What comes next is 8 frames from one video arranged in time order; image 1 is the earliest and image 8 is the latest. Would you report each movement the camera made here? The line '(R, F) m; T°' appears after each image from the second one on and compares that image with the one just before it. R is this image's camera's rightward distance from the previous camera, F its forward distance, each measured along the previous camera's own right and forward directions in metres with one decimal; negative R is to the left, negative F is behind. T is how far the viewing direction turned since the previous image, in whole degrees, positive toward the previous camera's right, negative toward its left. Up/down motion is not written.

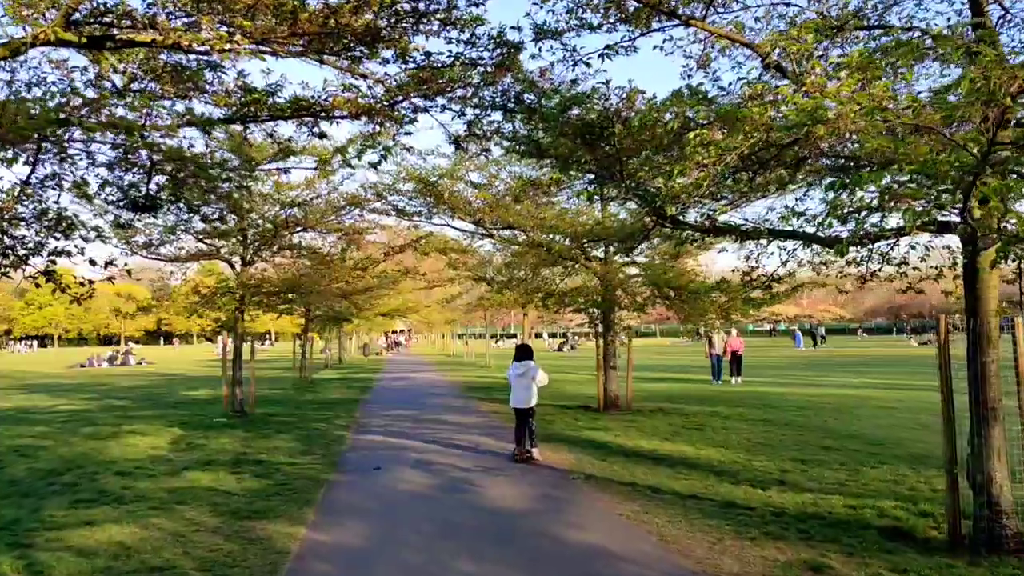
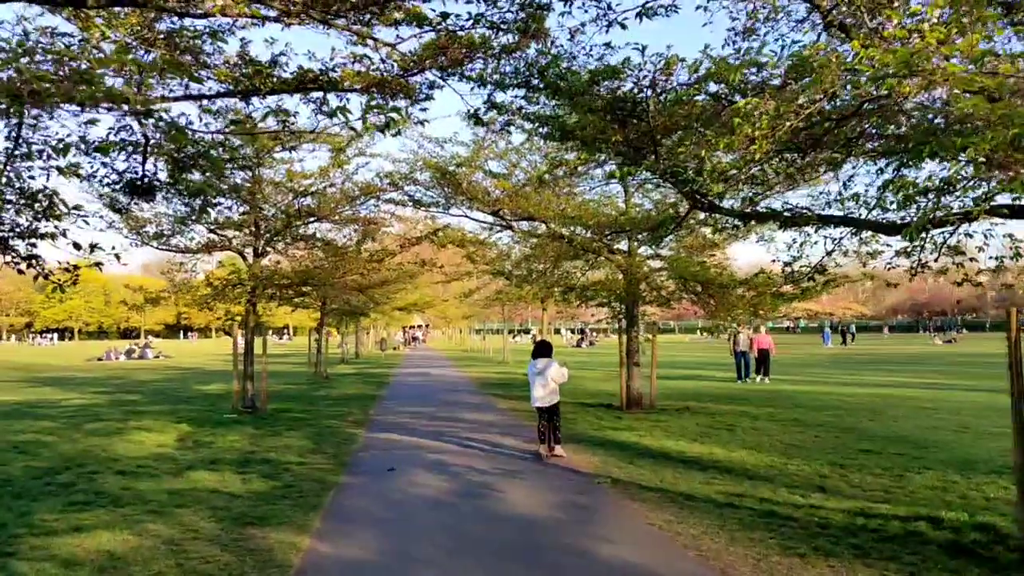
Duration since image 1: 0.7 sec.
(0.0, +0.5) m; -1°
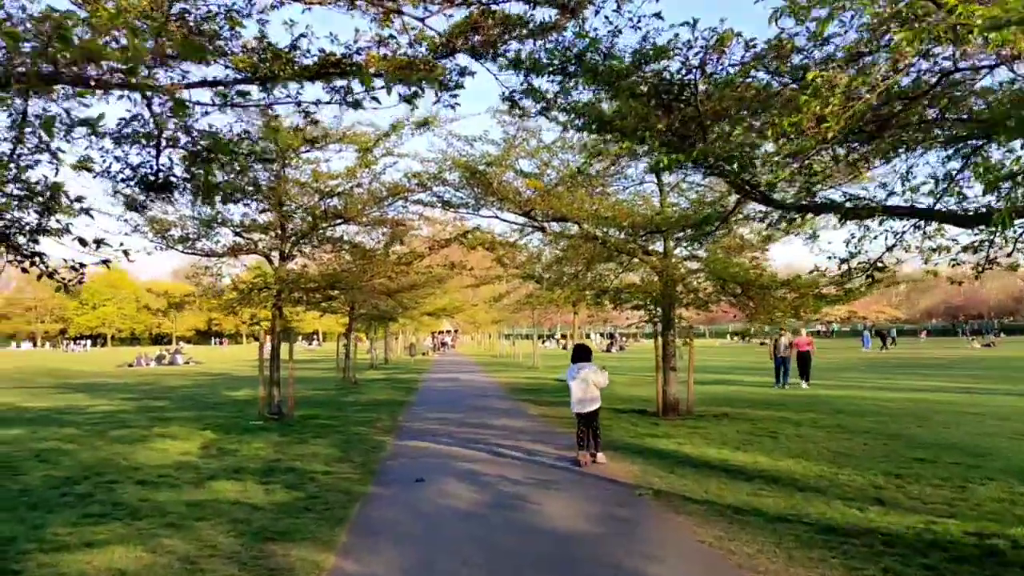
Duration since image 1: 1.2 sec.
(-0.1, +0.4) m; -2°
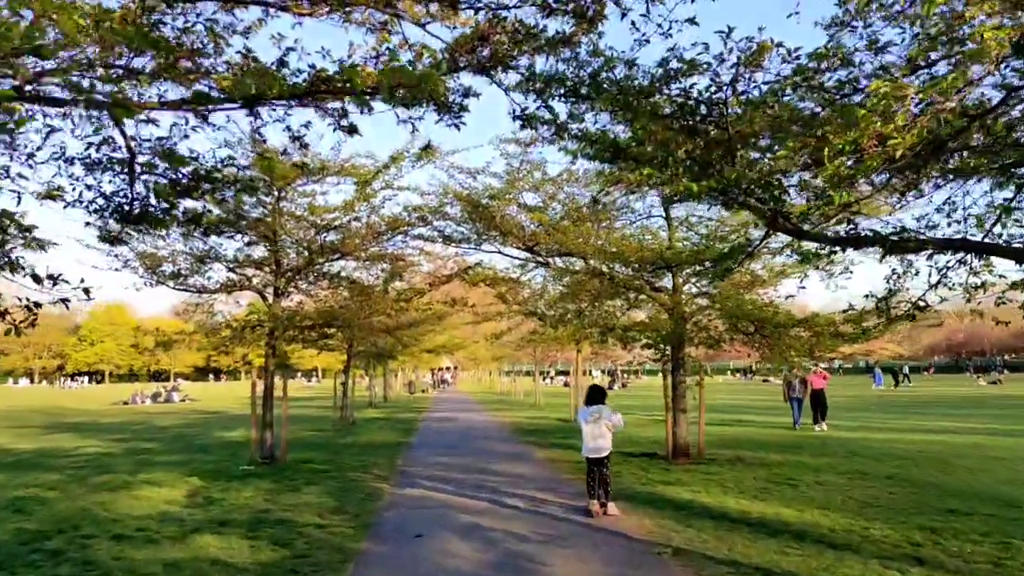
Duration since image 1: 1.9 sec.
(-0.1, +0.6) m; 0°
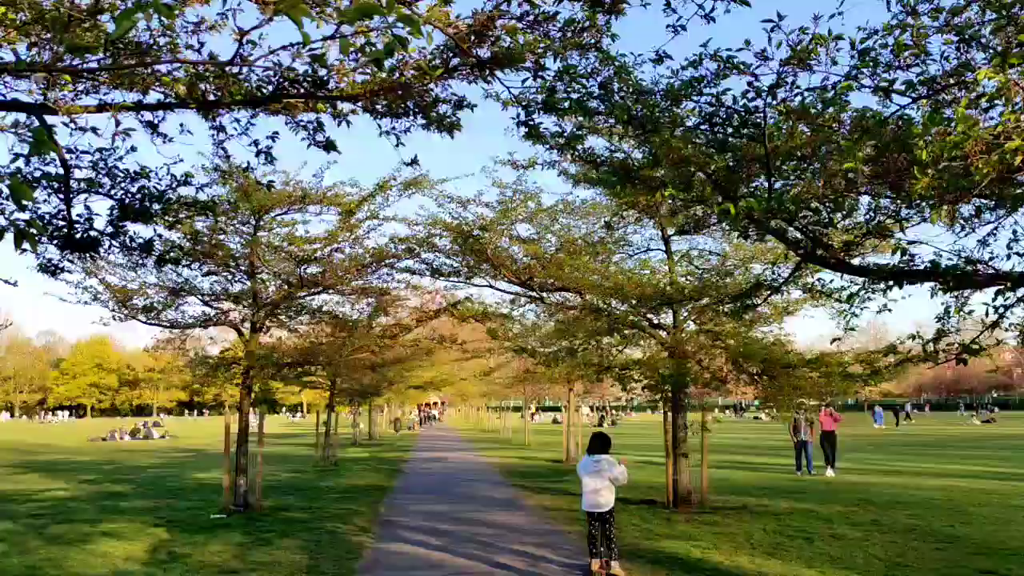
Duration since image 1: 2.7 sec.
(-0.1, +0.8) m; +1°
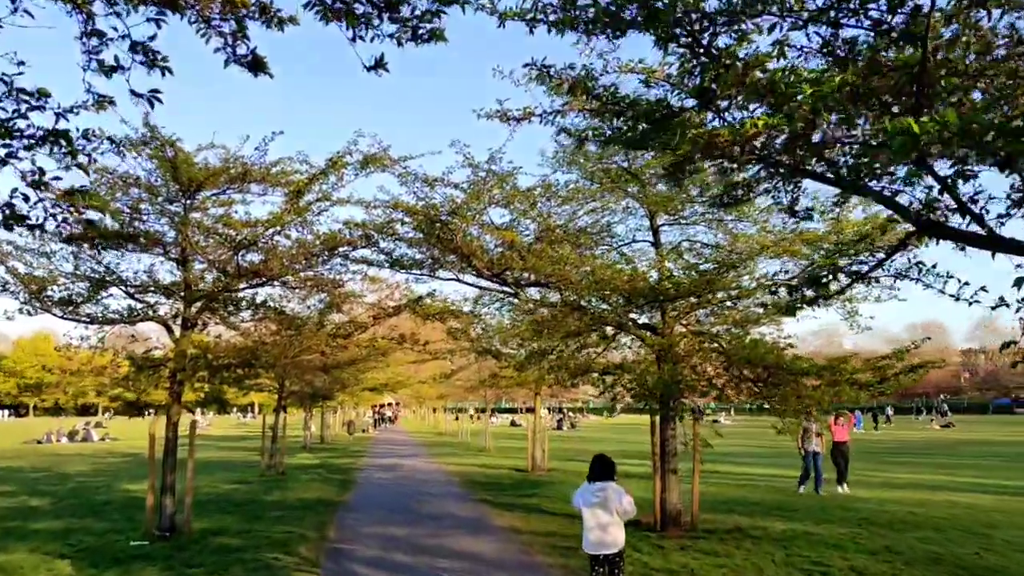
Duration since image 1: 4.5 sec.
(-0.2, +1.5) m; +3°
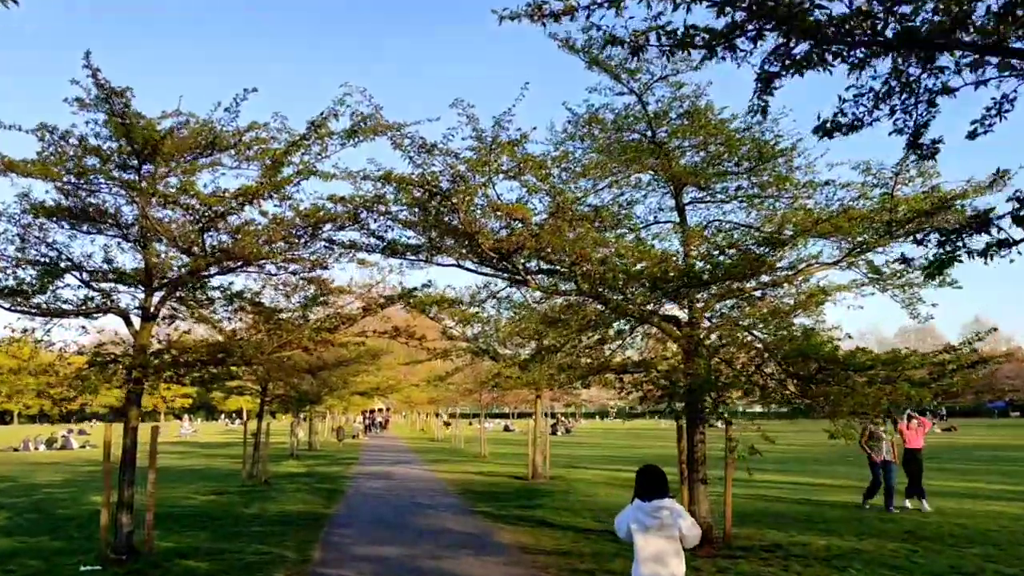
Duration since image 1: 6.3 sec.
(-0.2, +1.4) m; +1°
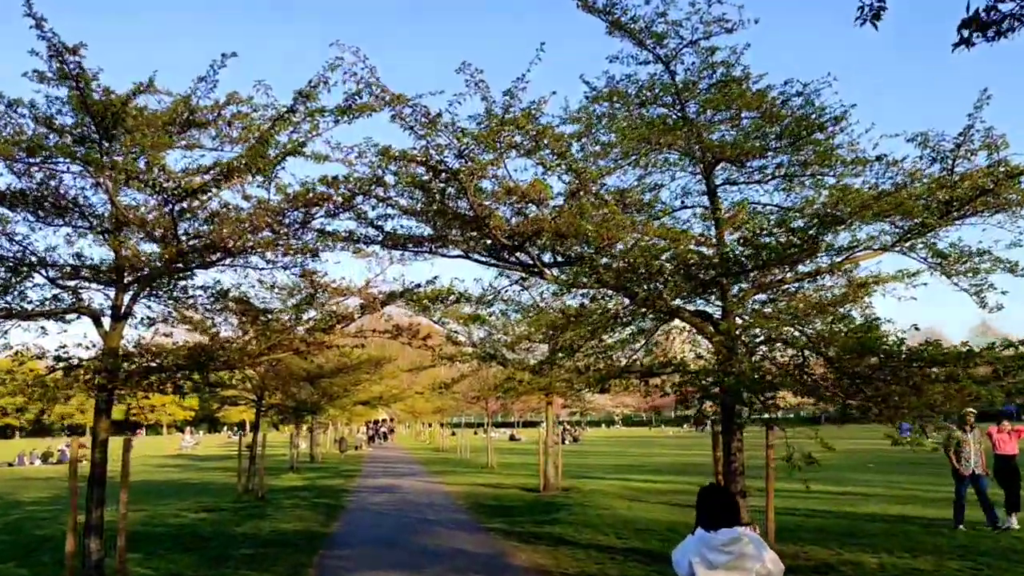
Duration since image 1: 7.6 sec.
(-0.1, +1.1) m; 0°
